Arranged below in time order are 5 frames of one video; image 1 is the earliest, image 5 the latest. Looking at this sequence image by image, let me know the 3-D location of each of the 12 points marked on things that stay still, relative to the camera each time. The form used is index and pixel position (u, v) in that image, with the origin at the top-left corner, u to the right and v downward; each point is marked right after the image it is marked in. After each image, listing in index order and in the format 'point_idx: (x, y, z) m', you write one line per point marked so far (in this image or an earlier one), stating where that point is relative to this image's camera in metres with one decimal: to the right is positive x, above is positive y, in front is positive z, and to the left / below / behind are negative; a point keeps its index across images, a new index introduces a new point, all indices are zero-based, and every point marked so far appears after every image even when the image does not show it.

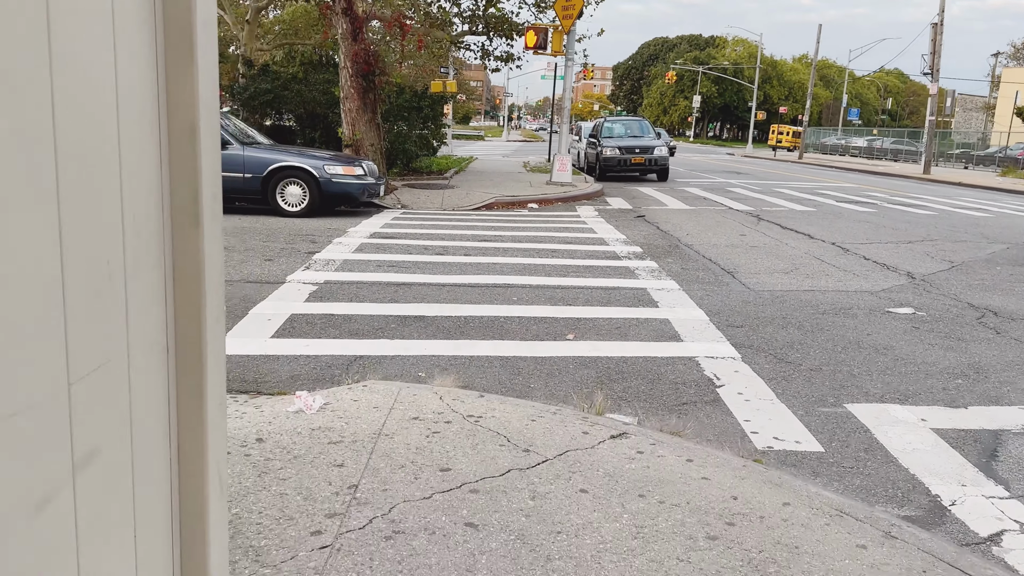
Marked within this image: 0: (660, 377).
0: (+1.0, -0.6, +5.2) m
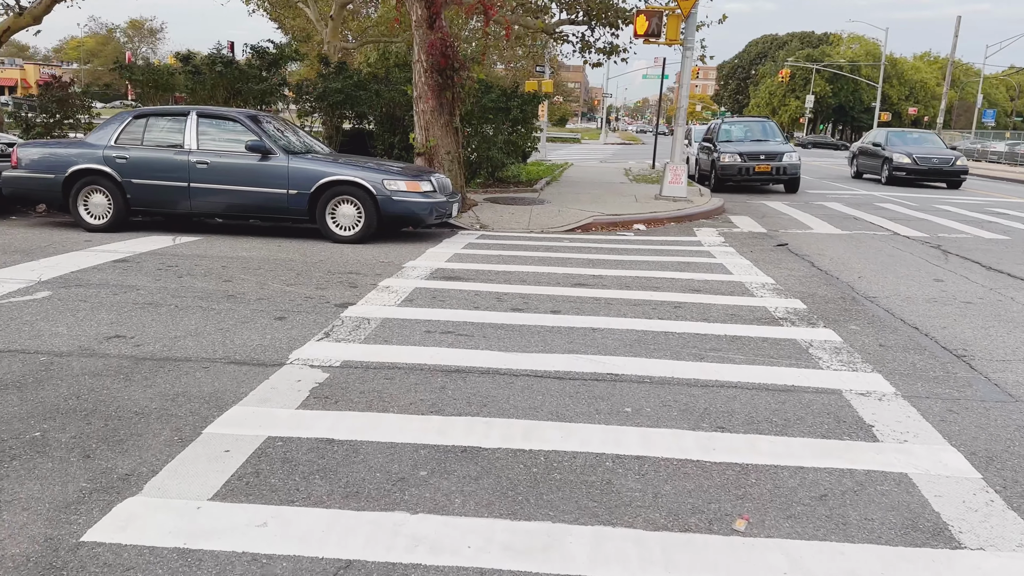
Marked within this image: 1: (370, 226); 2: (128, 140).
0: (+1.4, -1.2, +2.4) m
1: (-1.9, +0.8, +10.3) m
2: (-5.1, +2.0, +10.6) m
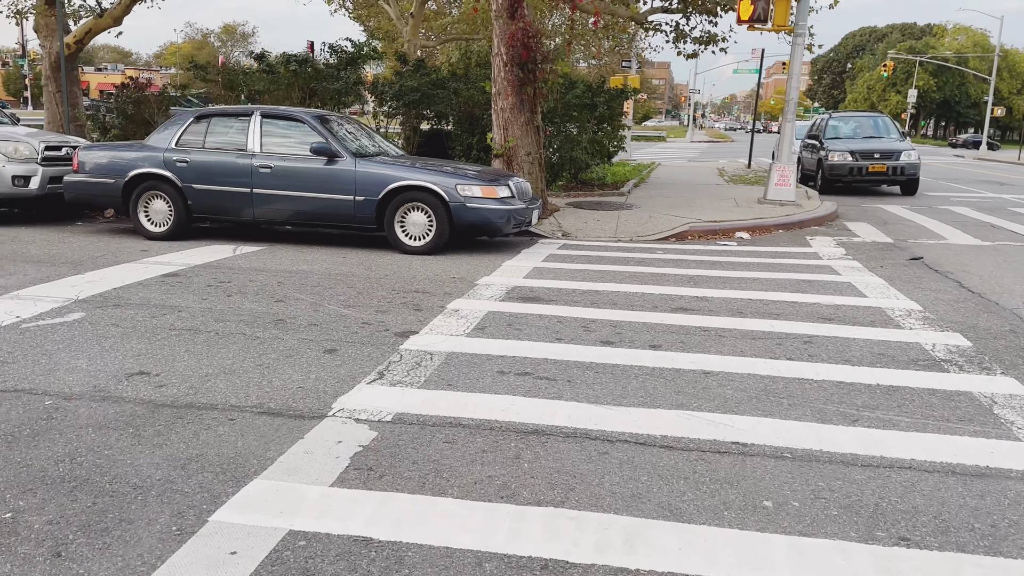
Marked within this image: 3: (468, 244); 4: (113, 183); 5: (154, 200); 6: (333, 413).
0: (+1.6, -1.4, +1.2) m
1: (-0.8, +0.6, +9.3) m
2: (-4.1, +1.8, +10.0) m
3: (-0.6, +0.6, +10.1) m
4: (-5.1, +1.3, +10.1) m
5: (-4.6, +1.1, +10.1) m
6: (-1.0, -0.7, +4.3) m
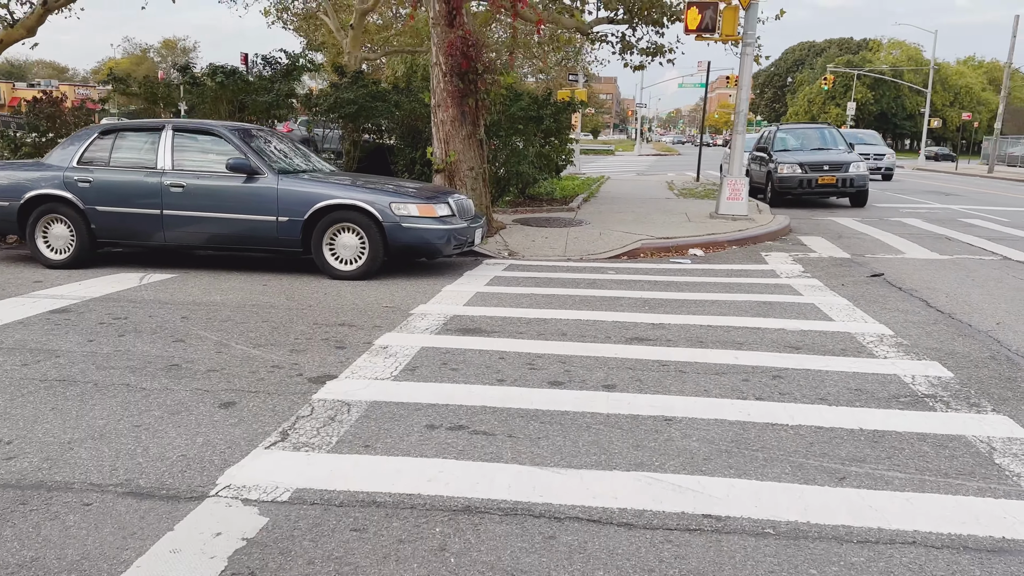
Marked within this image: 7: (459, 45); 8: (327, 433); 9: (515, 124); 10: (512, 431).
0: (+1.4, -1.5, +0.5) m
1: (-1.5, +0.3, +8.6) m
2: (-4.8, +1.5, +9.0) m
3: (-1.3, +0.2, +9.3) m
4: (-5.8, +0.9, +9.0) m
5: (-5.3, +0.7, +9.1) m
6: (-1.3, -0.9, +3.5) m
7: (-0.7, +3.4, +11.0) m
8: (-1.0, -0.8, +4.1) m
9: (+0.1, +3.0, +14.3) m
10: (0.0, -0.8, +4.2) m
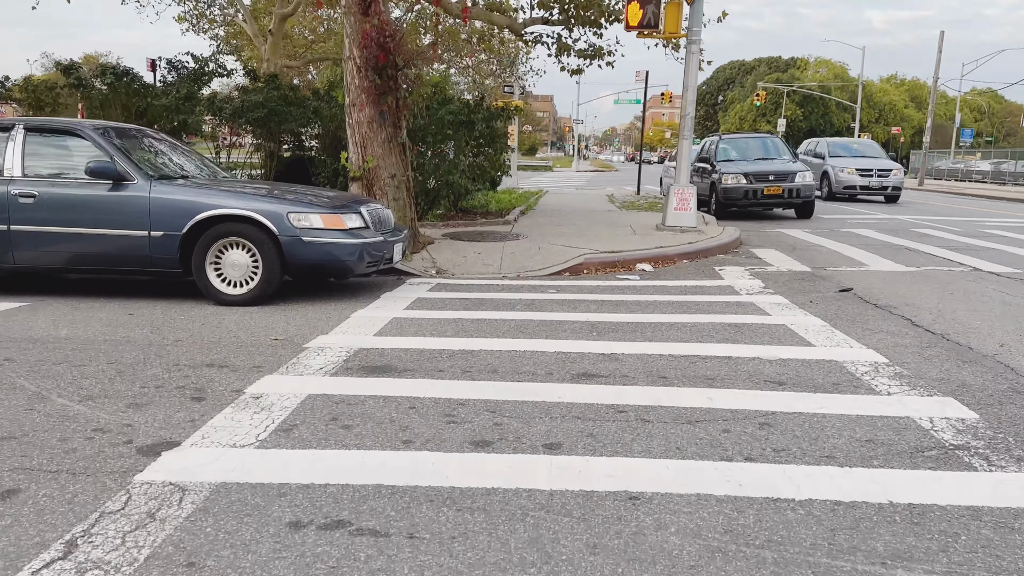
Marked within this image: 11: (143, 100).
0: (+1.4, -1.6, -0.7) m
1: (-2.2, +0.1, +7.2) m
2: (-5.5, +1.2, +7.4) m
3: (-2.0, 0.0, +7.9) m
4: (-6.5, +0.6, +7.4) m
5: (-6.0, +0.4, +7.4) m
6: (-1.6, -1.0, +2.1) m
7: (-1.7, +3.1, +9.7) m
8: (-1.3, -0.9, +2.8) m
9: (-1.1, +2.6, +13.1) m
10: (-0.4, -0.9, +3.0) m
11: (-6.6, +3.4, +14.2) m
